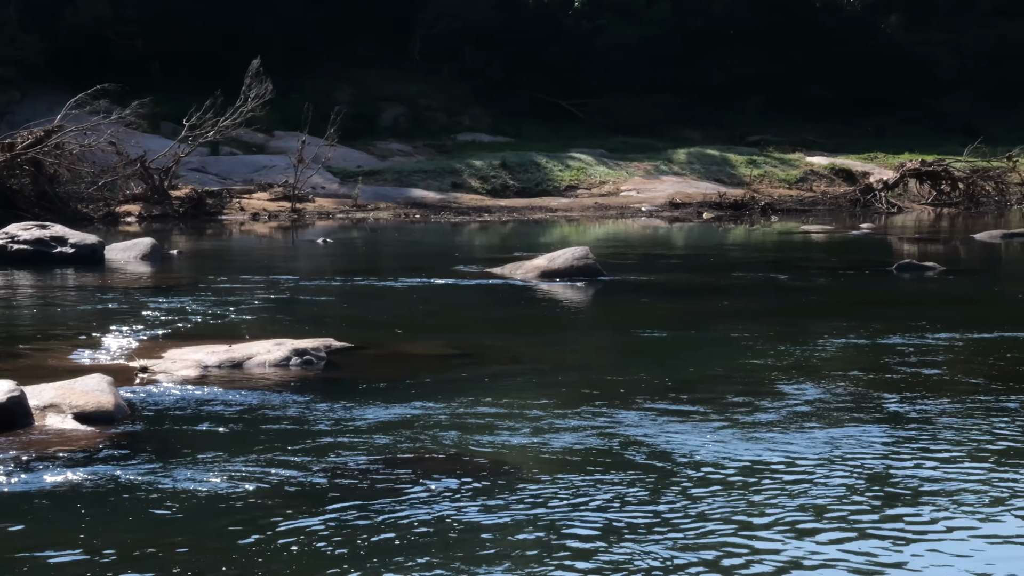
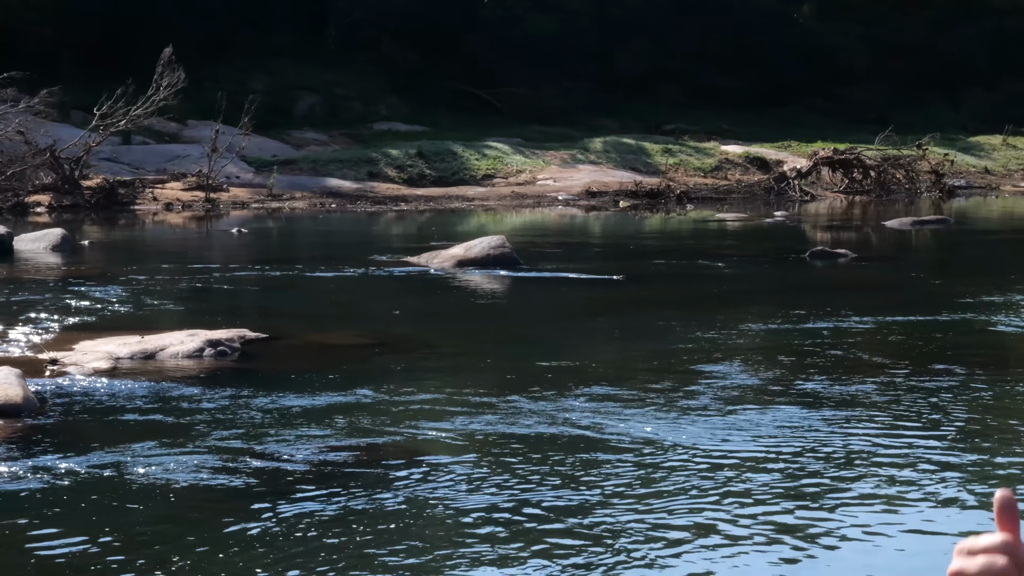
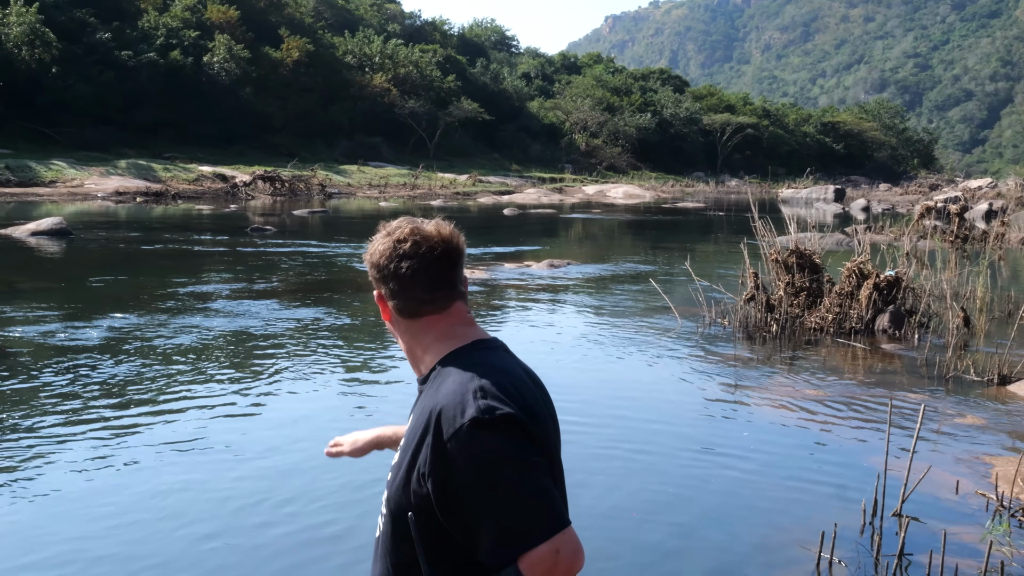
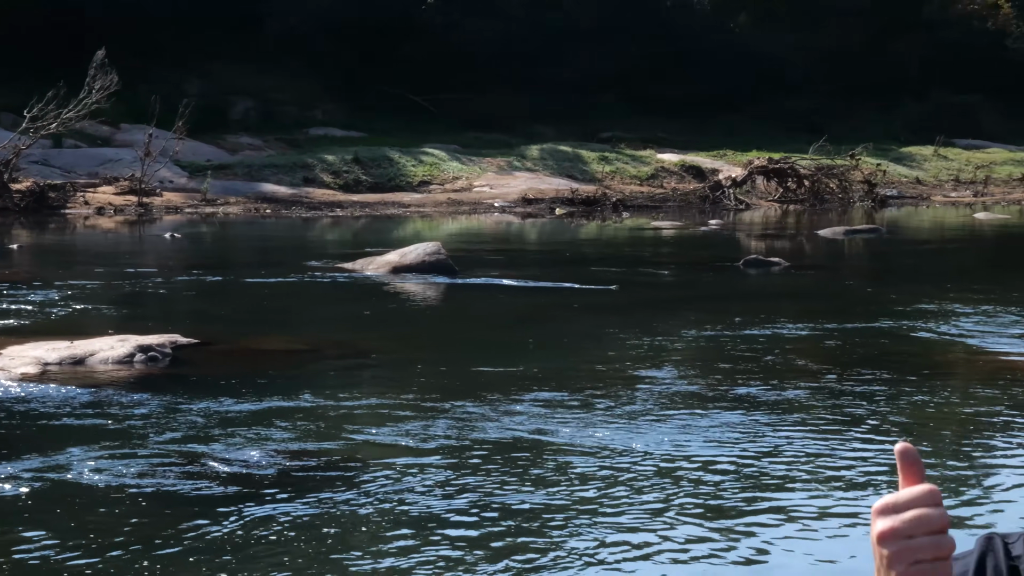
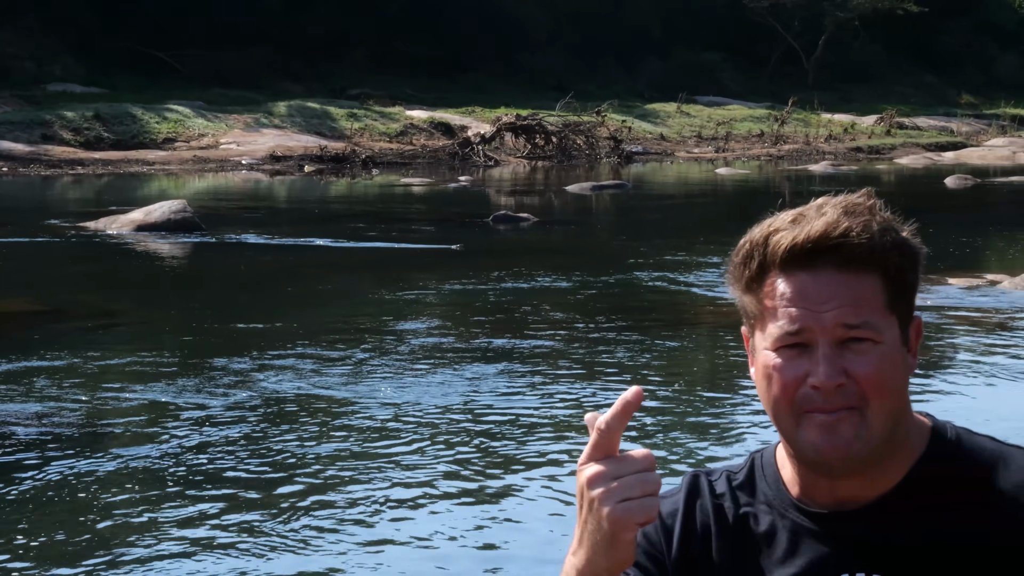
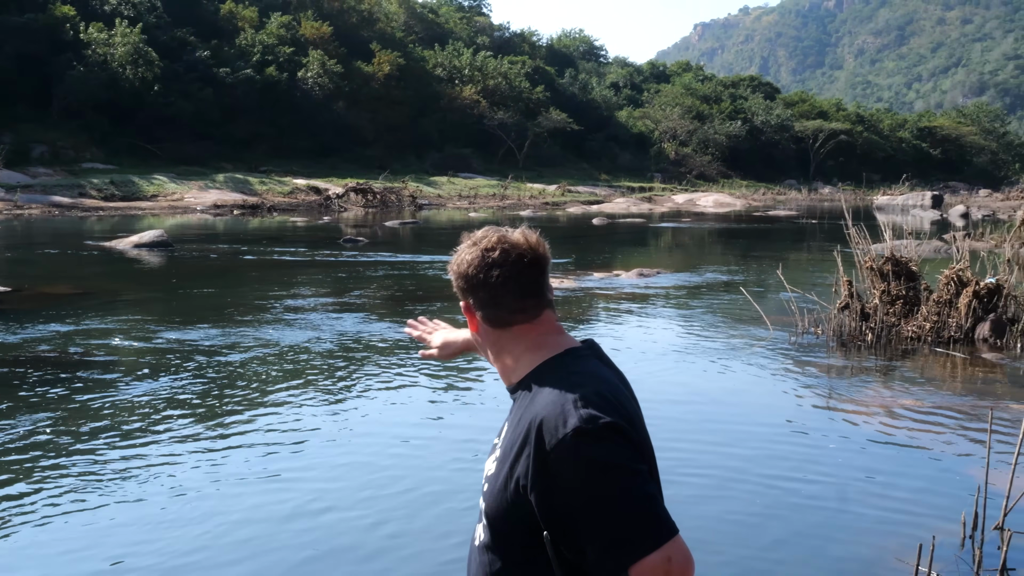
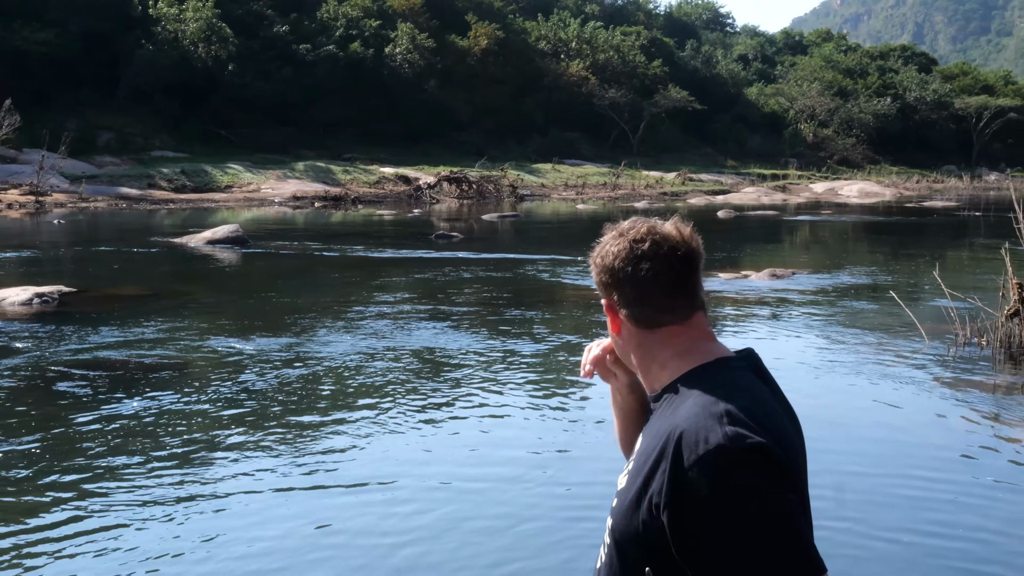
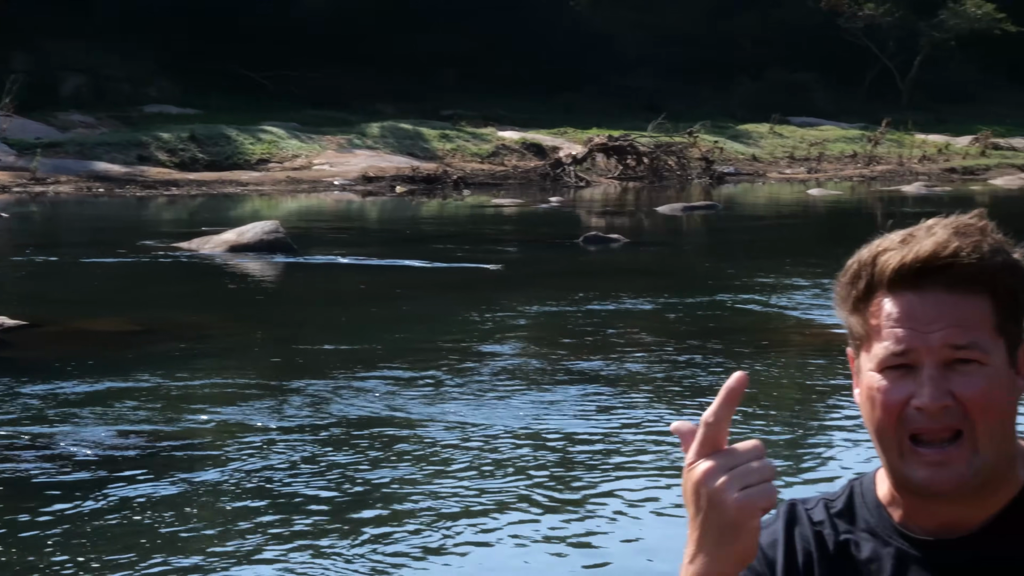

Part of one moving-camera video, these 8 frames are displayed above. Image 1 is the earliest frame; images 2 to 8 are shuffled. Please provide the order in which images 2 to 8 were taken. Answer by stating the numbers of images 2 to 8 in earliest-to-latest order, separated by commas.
2, 4, 8, 5, 7, 6, 3
